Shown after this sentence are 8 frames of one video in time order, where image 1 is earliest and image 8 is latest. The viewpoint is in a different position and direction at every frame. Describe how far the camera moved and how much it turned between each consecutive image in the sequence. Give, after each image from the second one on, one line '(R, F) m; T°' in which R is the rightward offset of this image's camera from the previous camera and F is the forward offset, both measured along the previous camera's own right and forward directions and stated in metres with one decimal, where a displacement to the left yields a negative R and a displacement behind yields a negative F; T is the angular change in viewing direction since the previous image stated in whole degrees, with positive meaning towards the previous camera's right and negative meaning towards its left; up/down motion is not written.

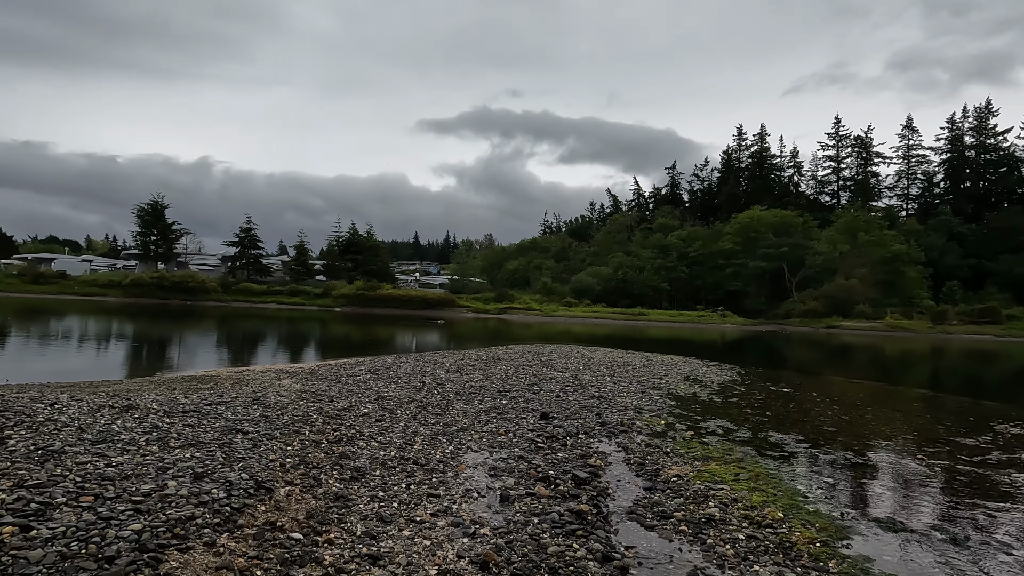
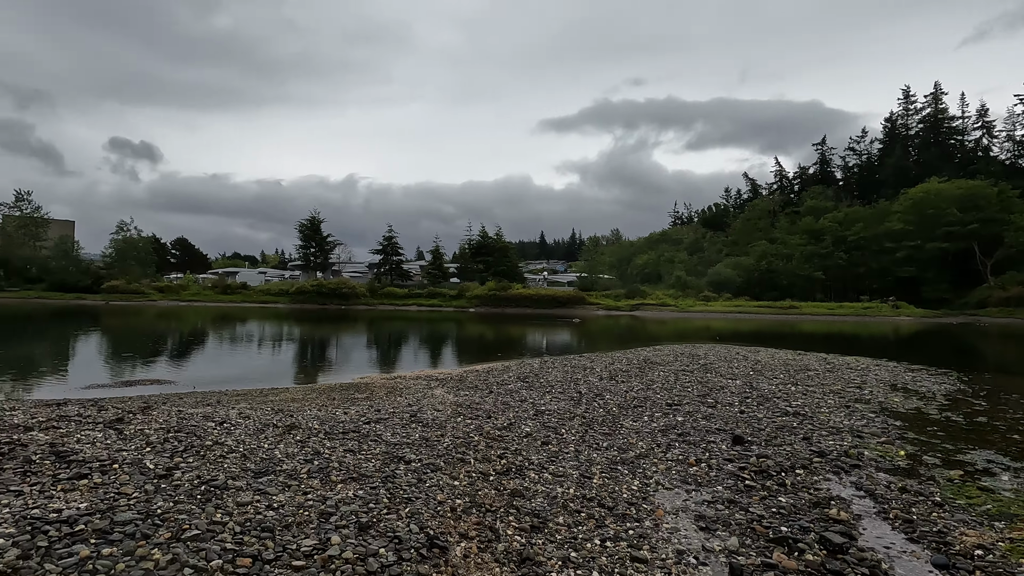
(-0.4, +0.6) m; -14°
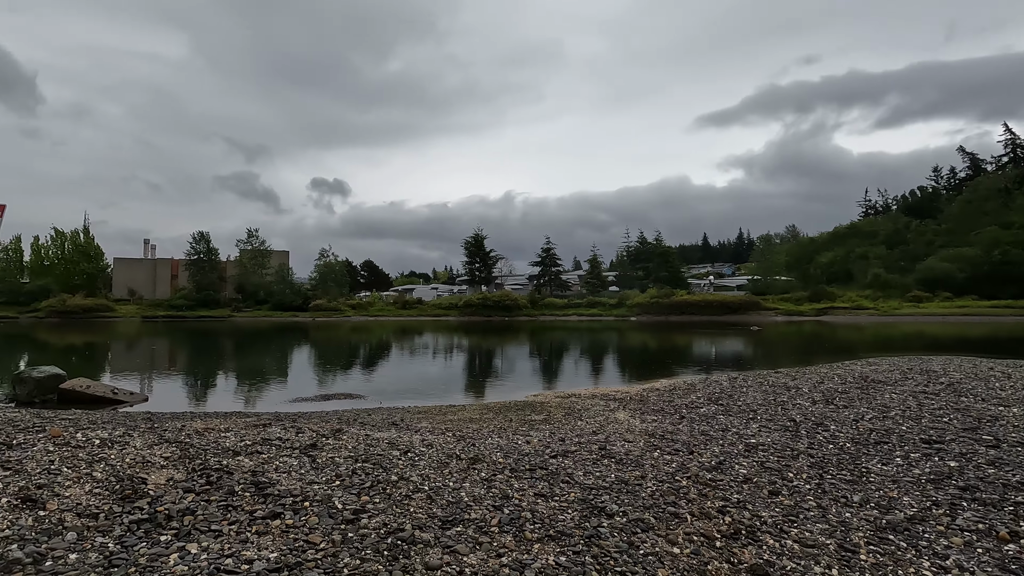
(-0.3, +0.5) m; -17°
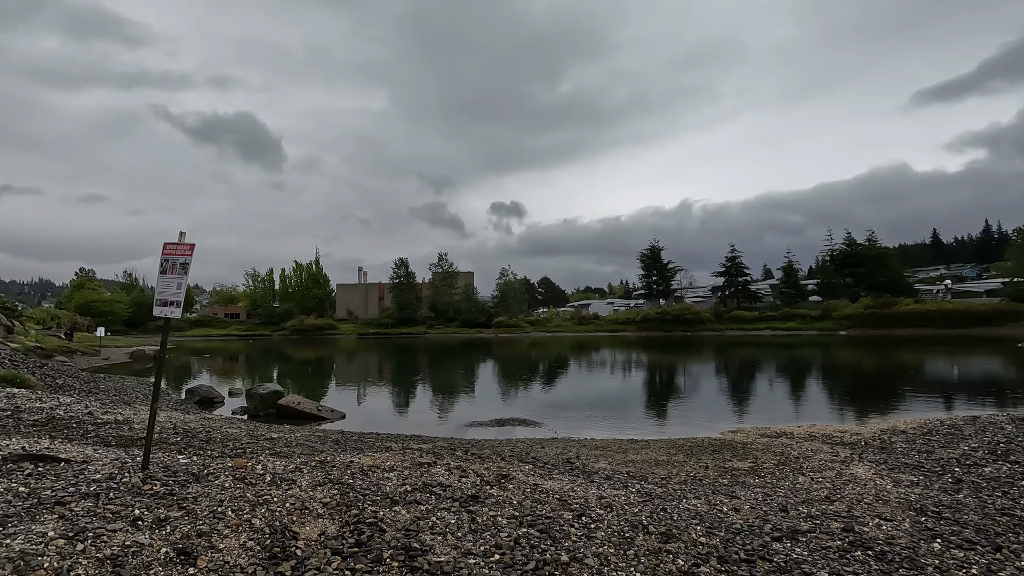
(-0.1, +0.6) m; -19°
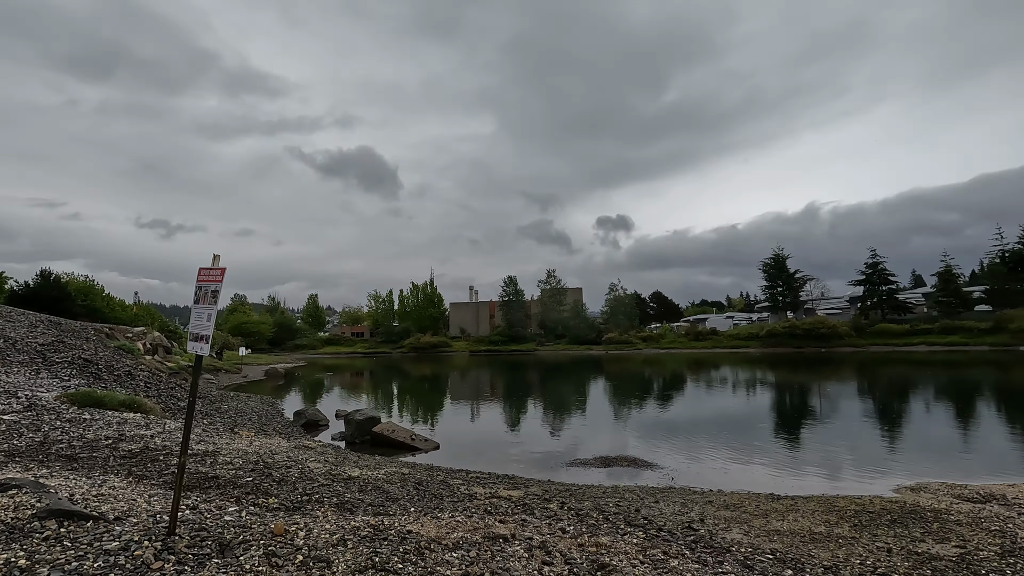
(+0.1, +0.8) m; -12°
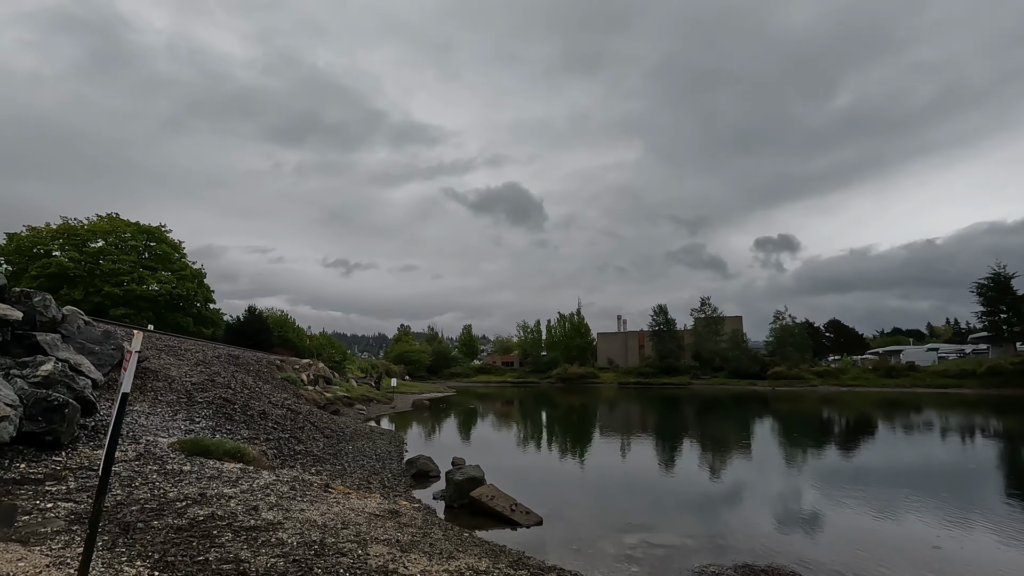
(+0.4, +1.1) m; -16°
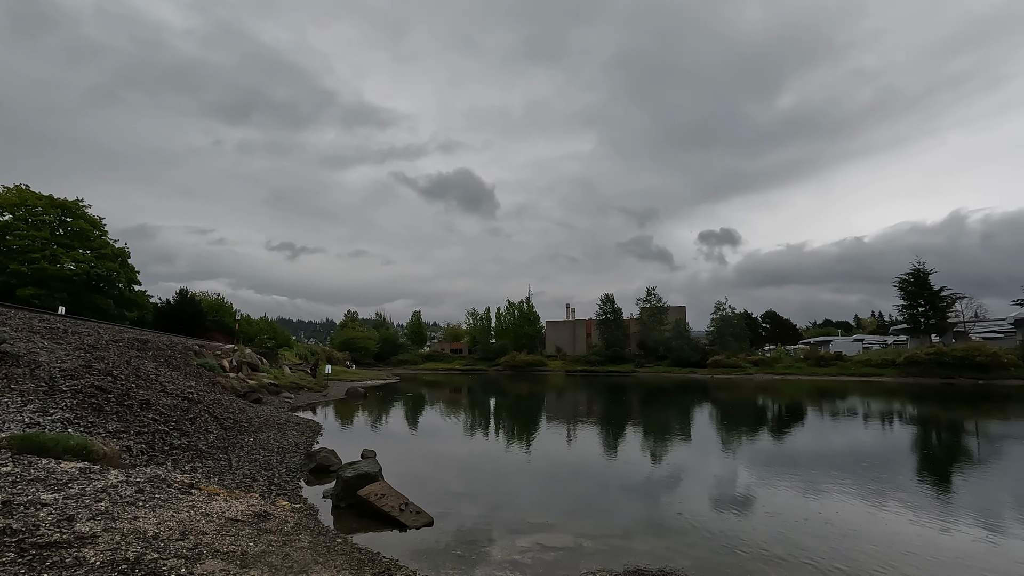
(+0.6, +0.6) m; +5°
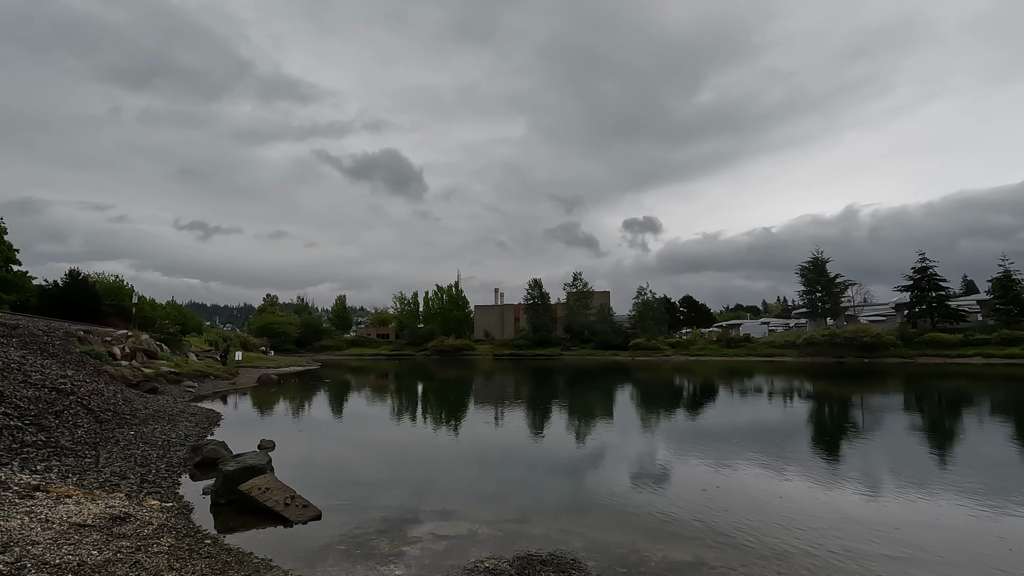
(+0.3, +0.2) m; +7°
